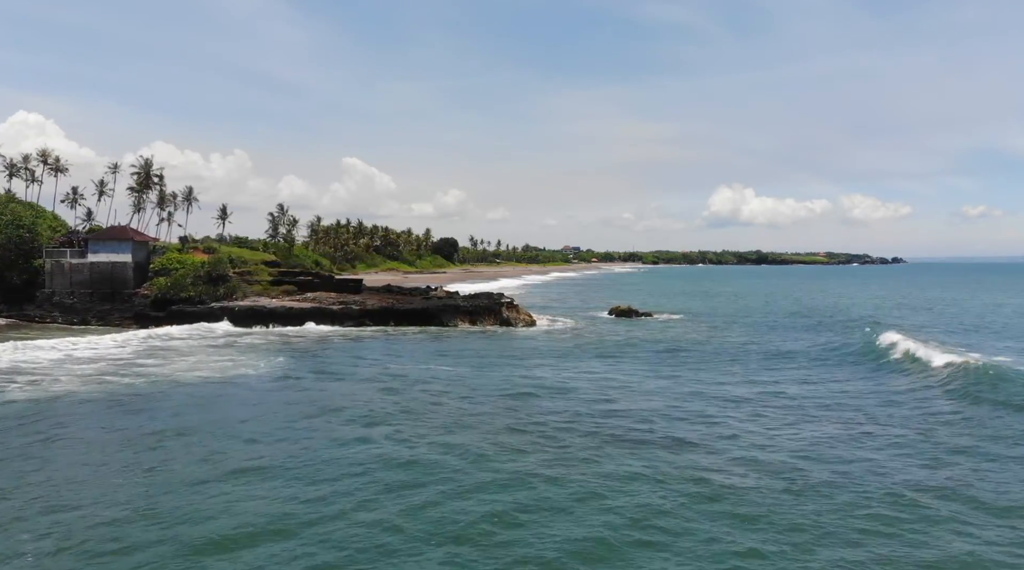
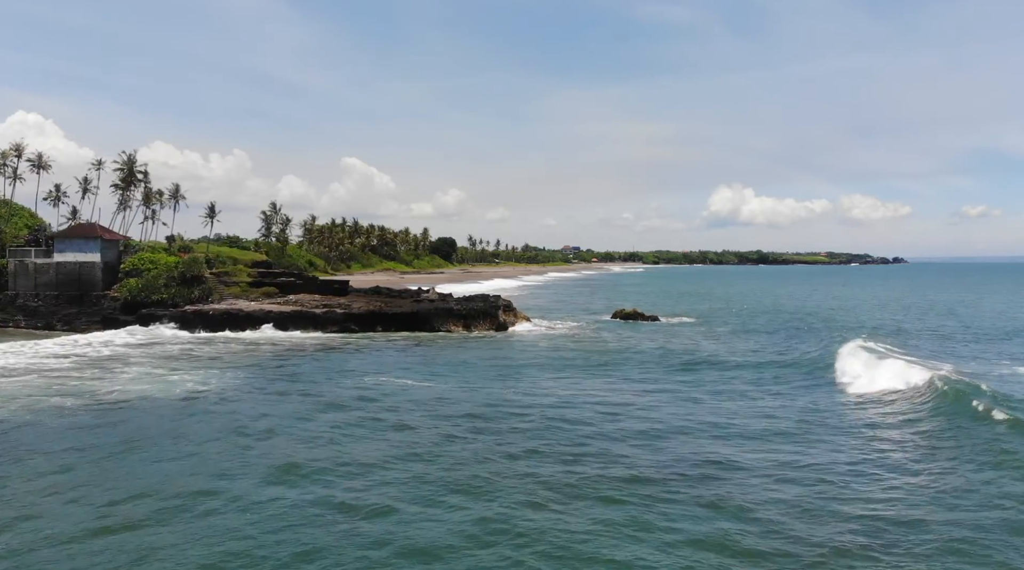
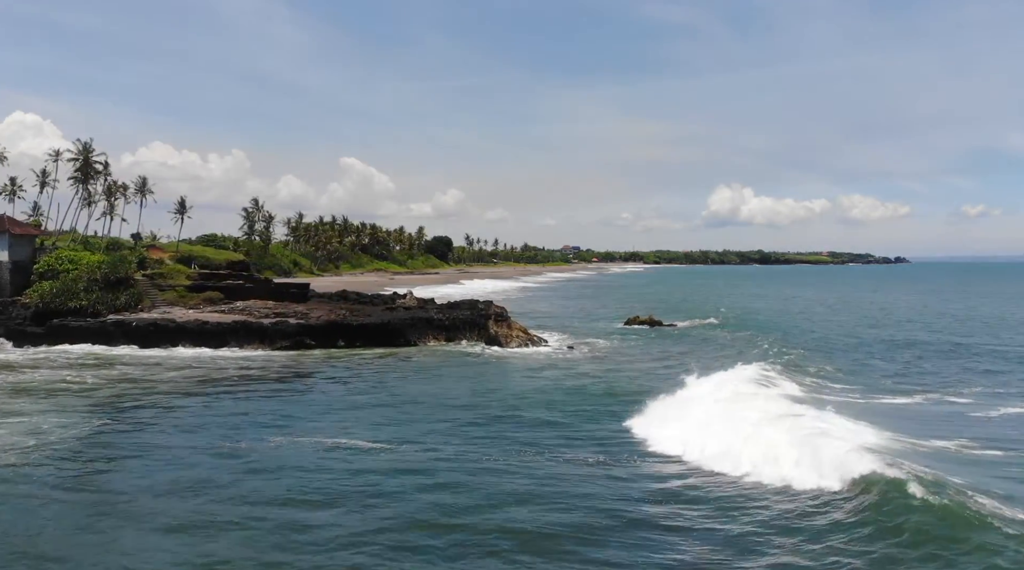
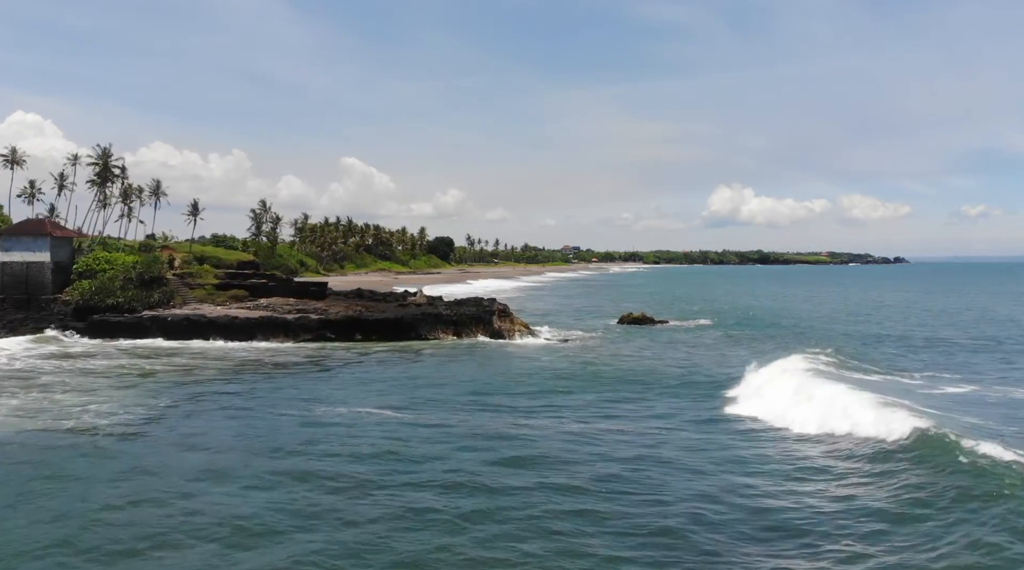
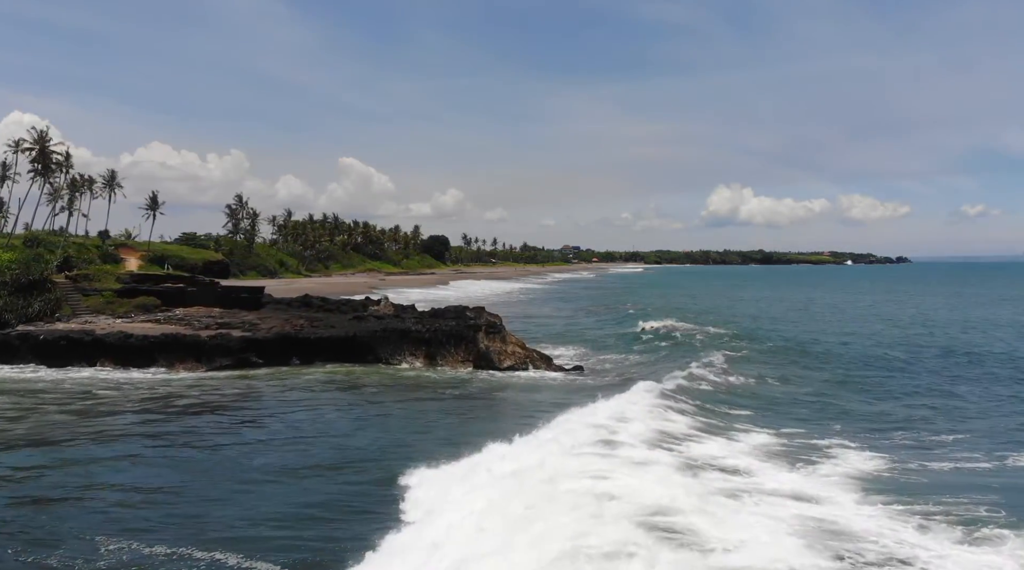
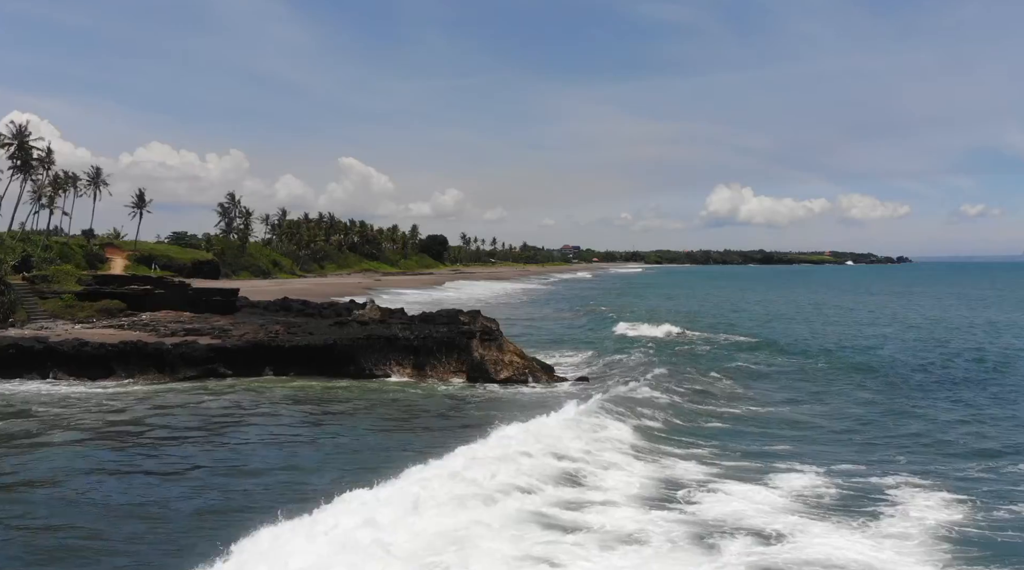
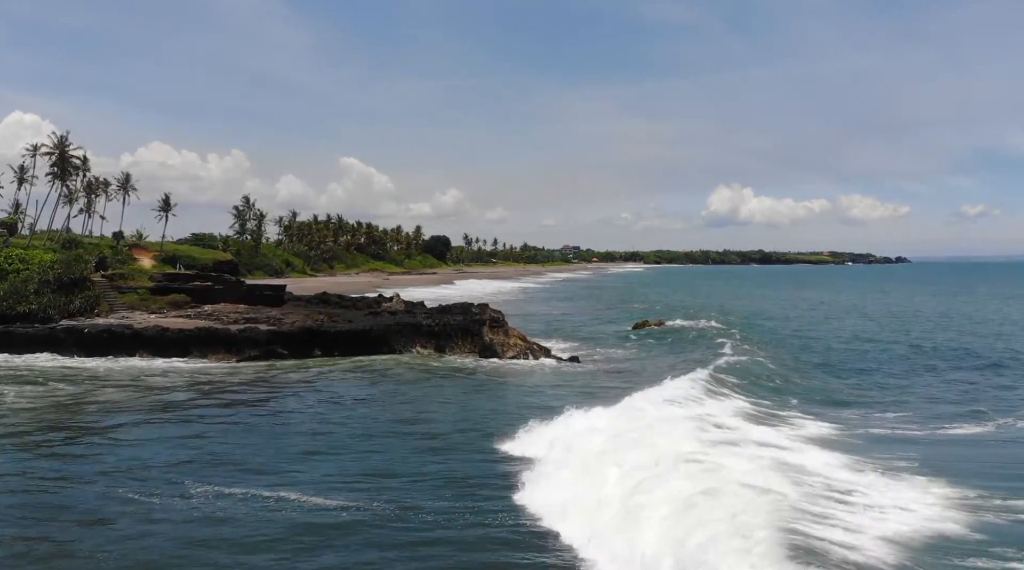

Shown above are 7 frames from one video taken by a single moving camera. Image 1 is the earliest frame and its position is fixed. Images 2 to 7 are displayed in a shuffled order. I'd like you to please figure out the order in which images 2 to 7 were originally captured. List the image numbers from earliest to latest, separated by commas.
2, 4, 3, 7, 5, 6
